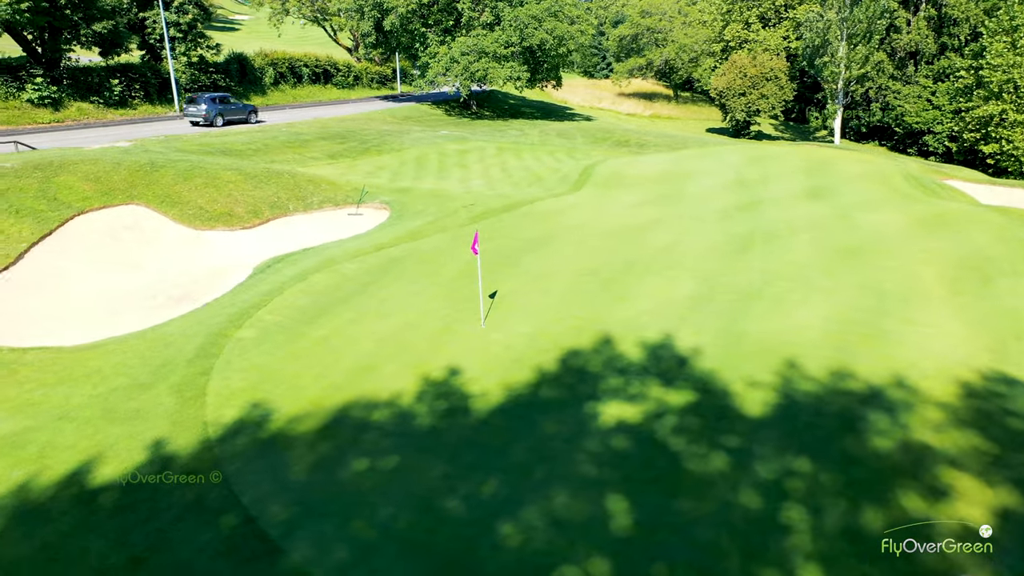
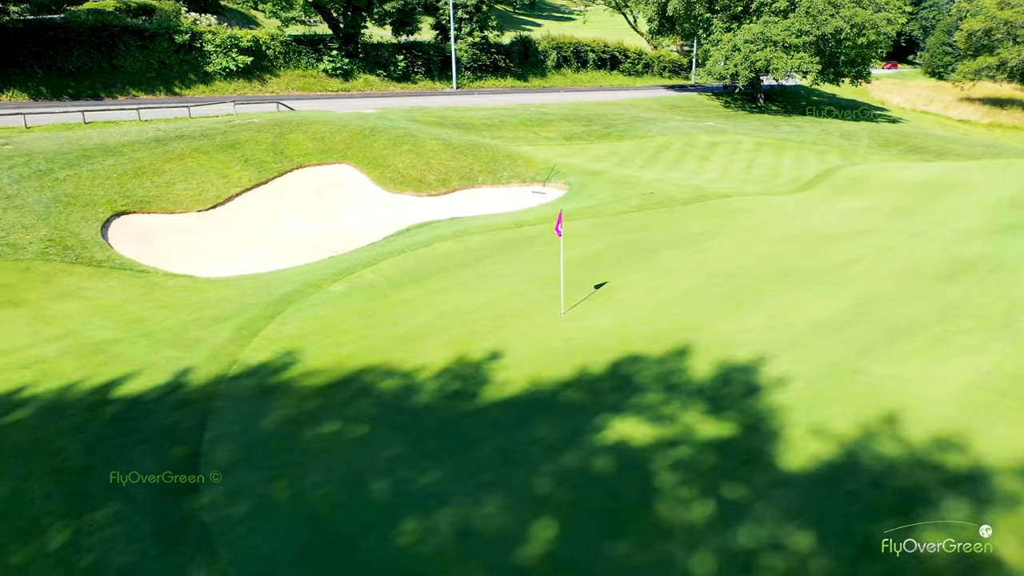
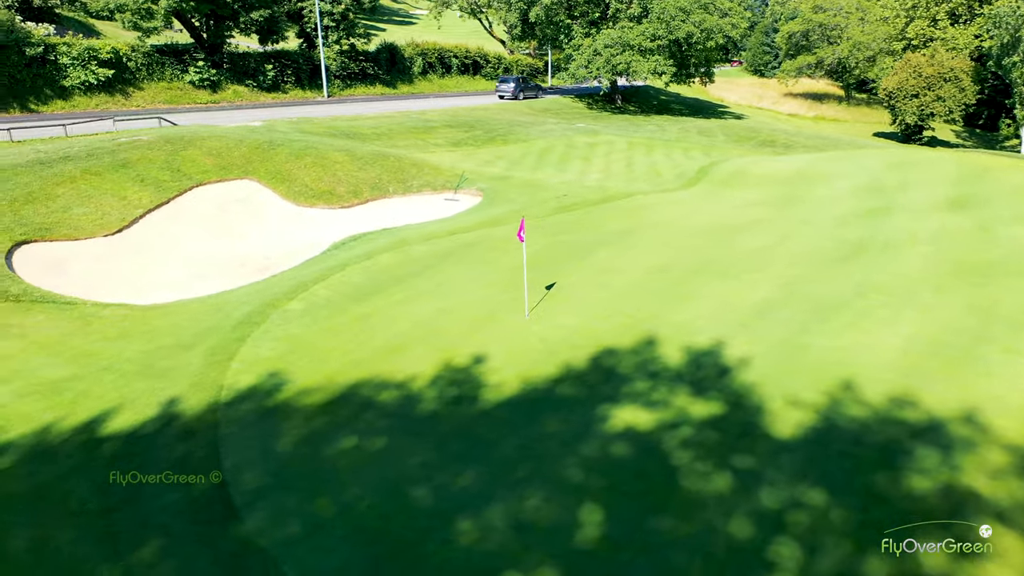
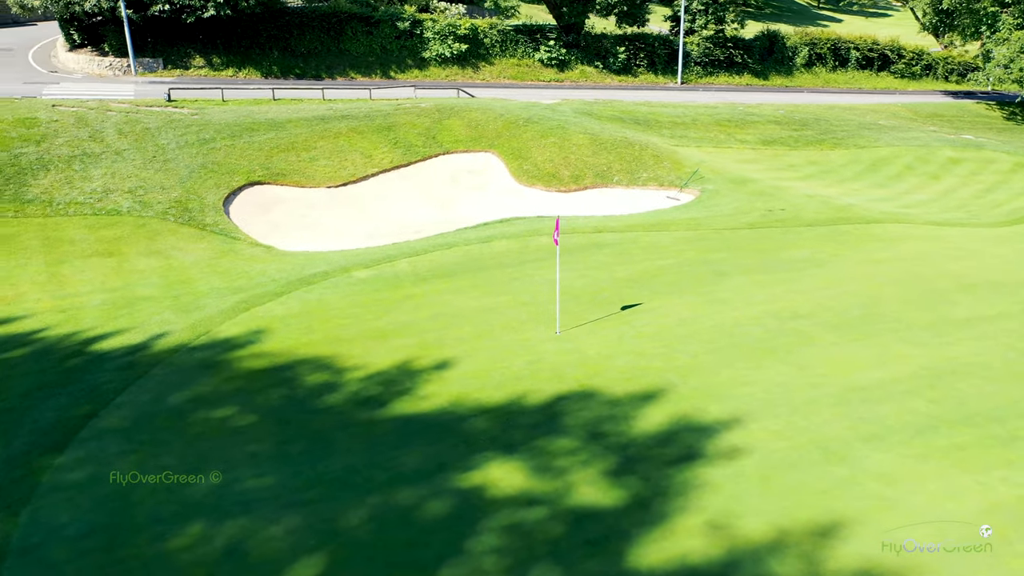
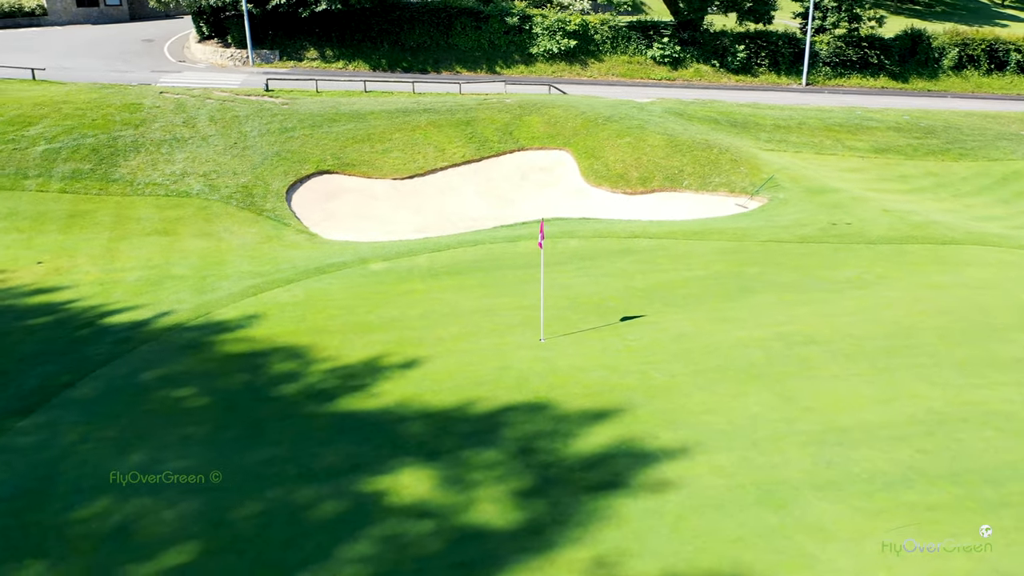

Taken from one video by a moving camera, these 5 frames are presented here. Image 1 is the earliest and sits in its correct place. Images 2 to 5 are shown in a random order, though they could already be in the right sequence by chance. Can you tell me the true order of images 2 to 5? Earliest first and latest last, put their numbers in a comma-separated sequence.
3, 2, 4, 5
